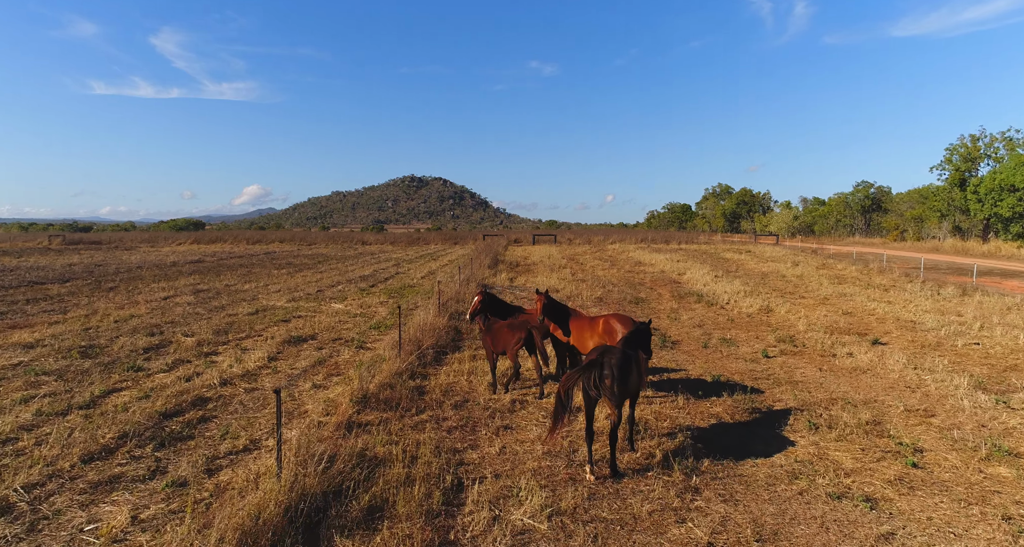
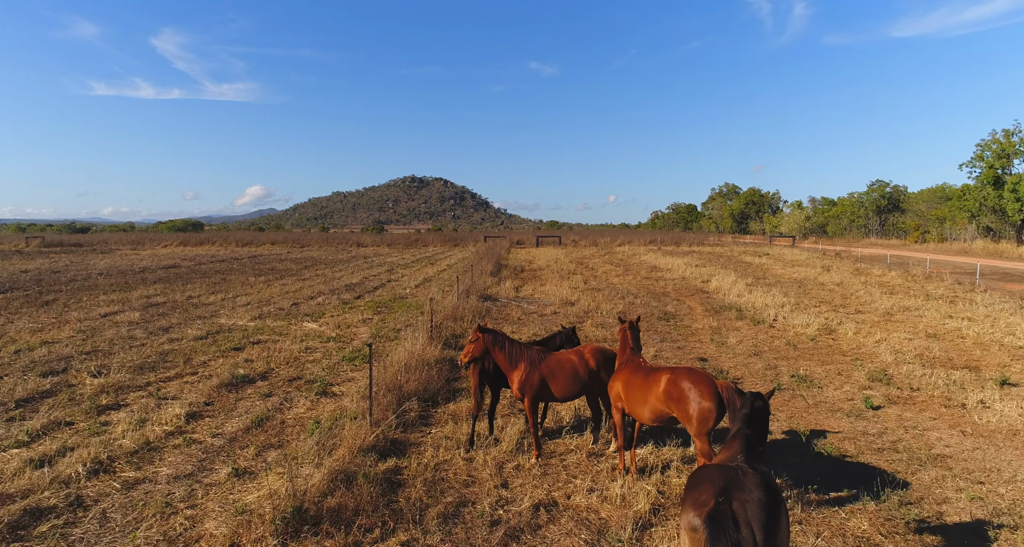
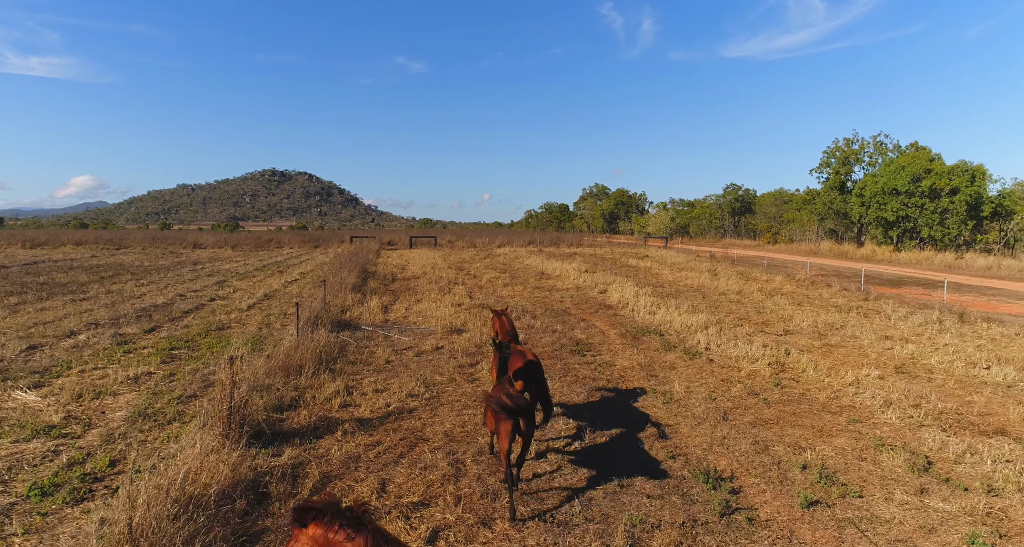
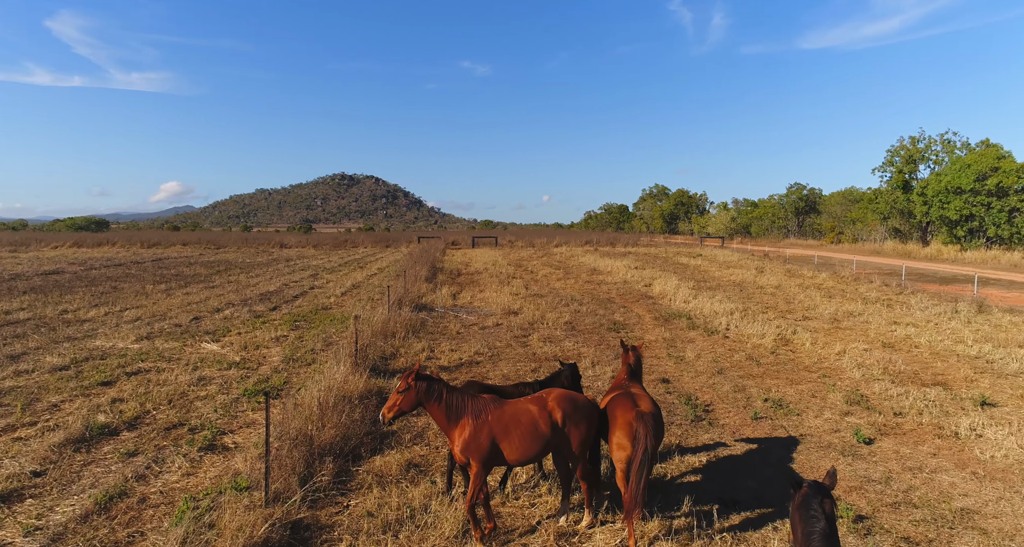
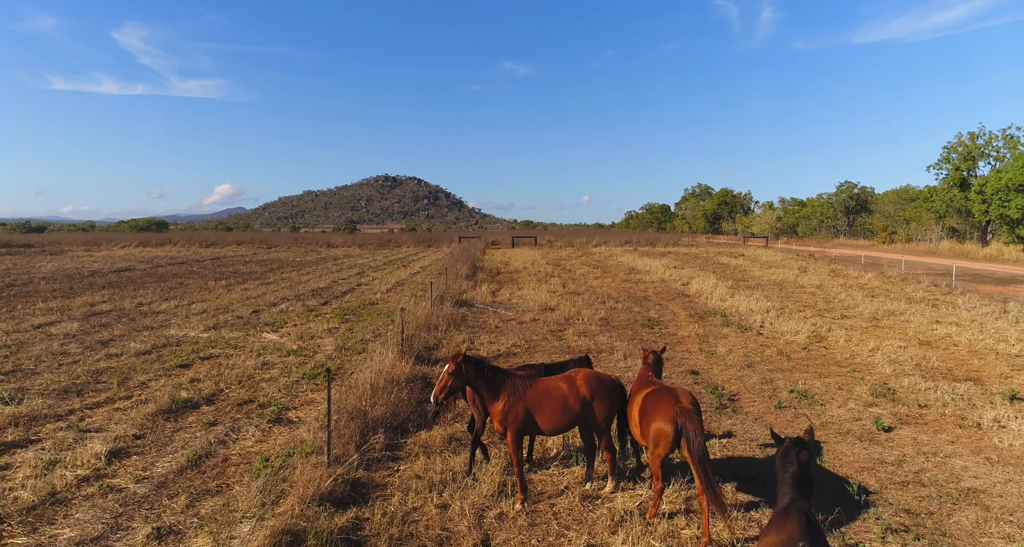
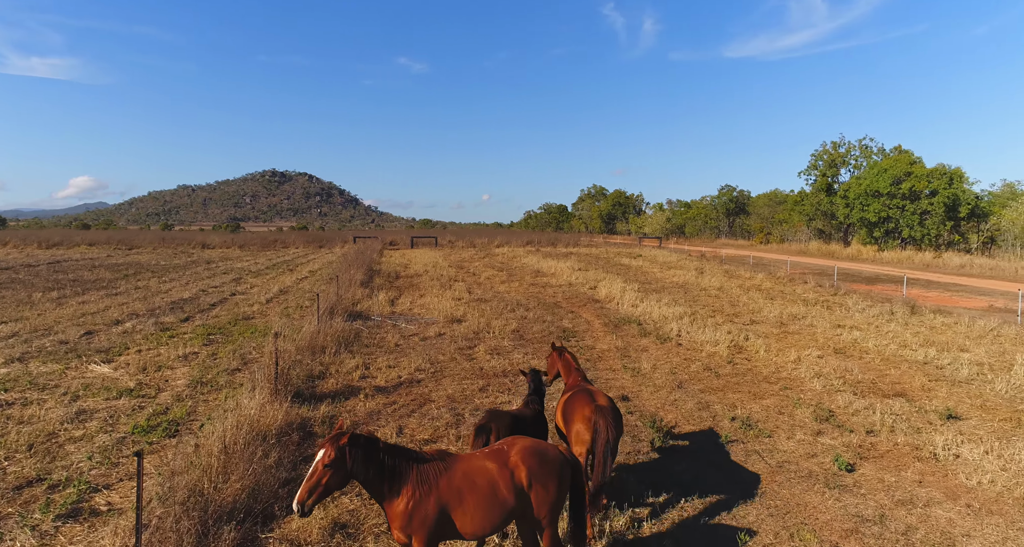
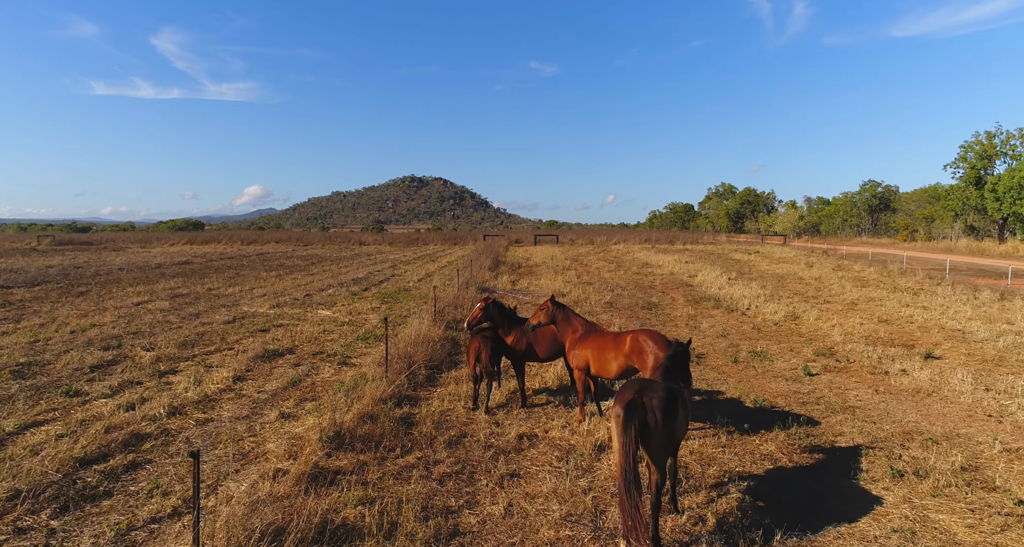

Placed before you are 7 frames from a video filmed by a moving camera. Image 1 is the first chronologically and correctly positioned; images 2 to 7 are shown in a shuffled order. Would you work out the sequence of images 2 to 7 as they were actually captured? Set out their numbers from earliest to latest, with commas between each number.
7, 2, 5, 4, 6, 3
